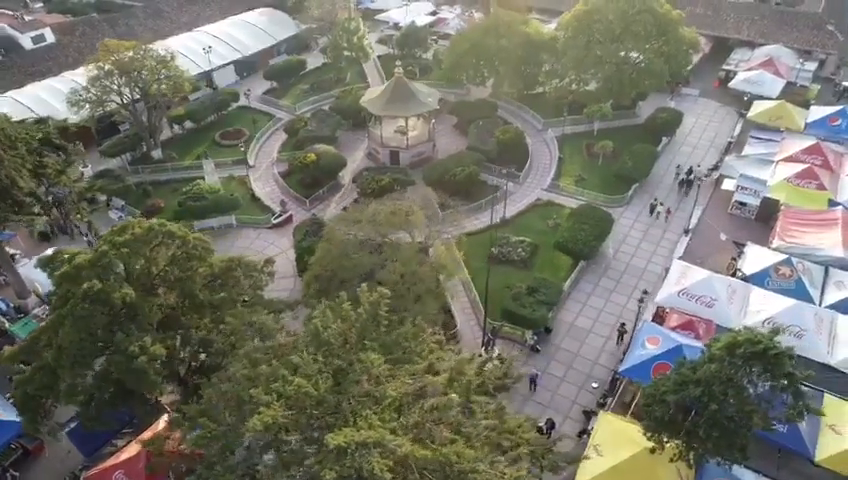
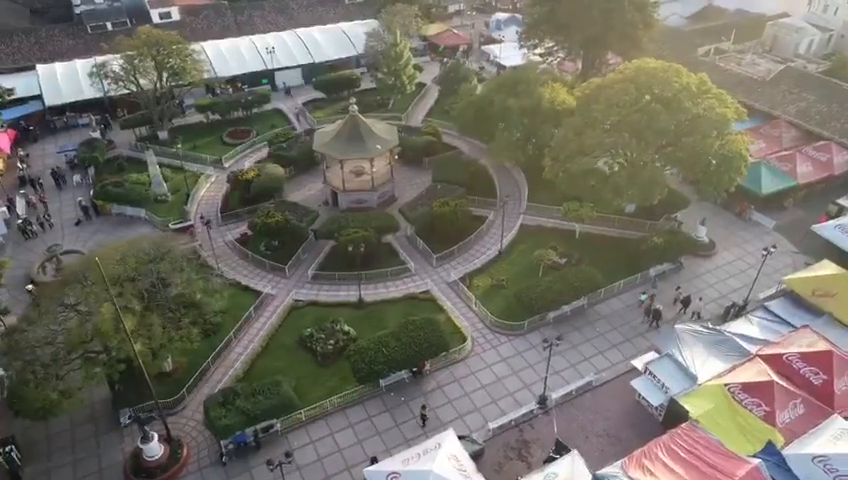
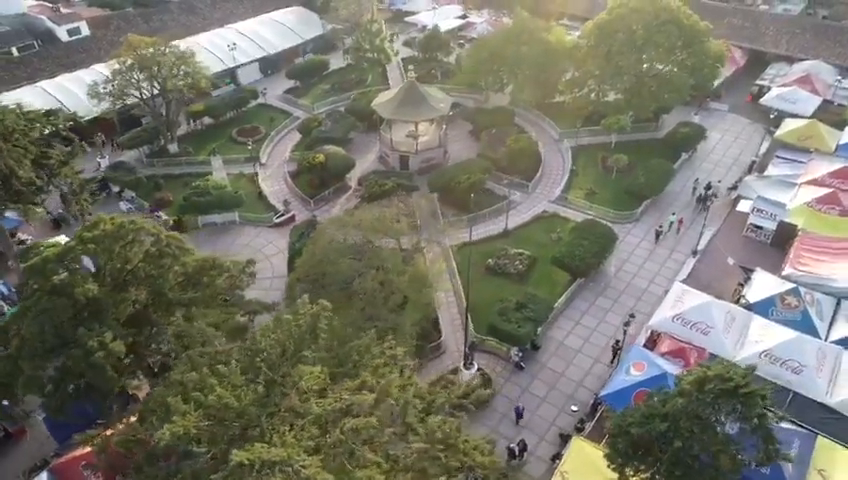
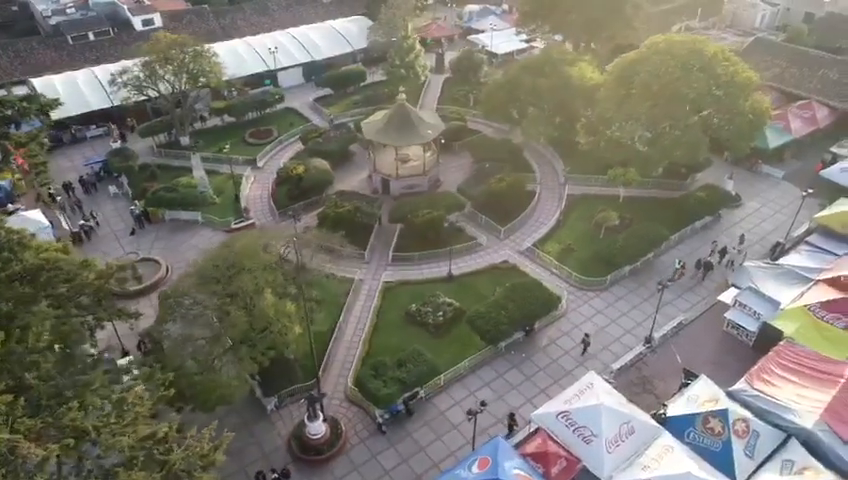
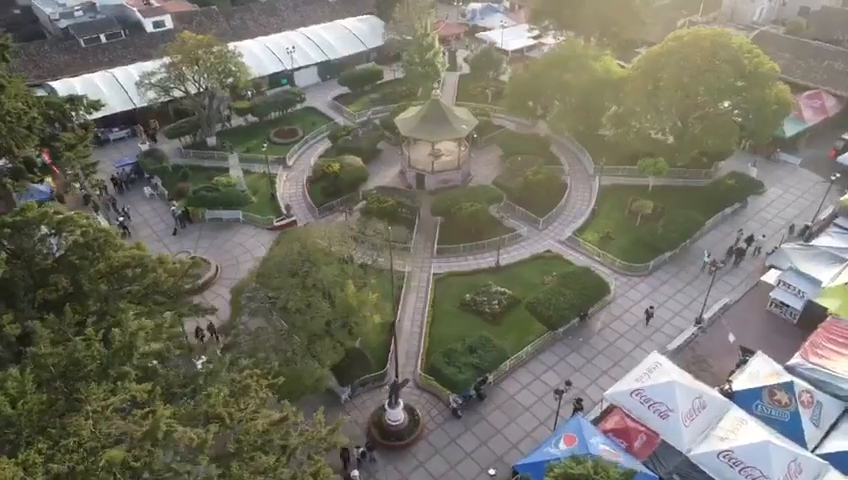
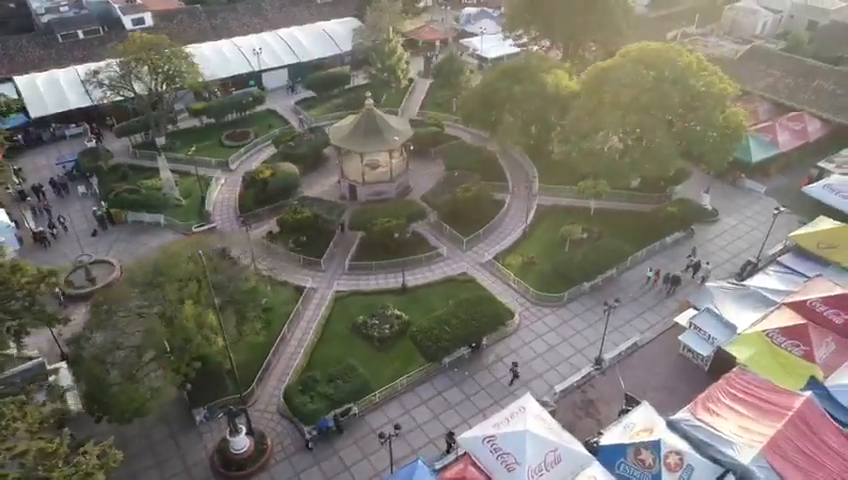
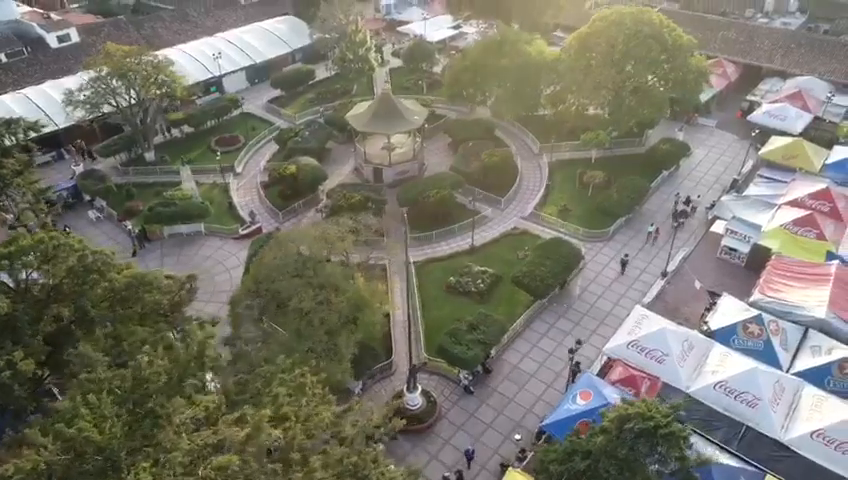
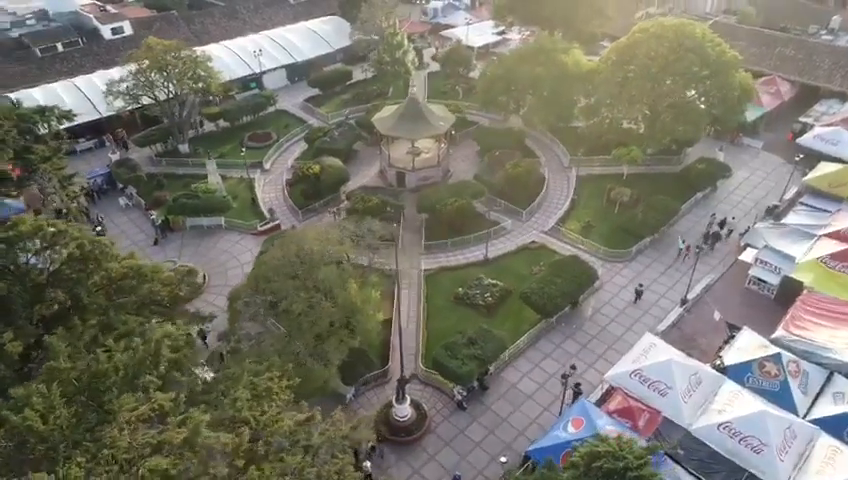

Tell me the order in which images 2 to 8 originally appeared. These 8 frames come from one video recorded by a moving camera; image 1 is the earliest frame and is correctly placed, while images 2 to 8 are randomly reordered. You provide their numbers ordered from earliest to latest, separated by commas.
3, 7, 8, 5, 4, 6, 2
